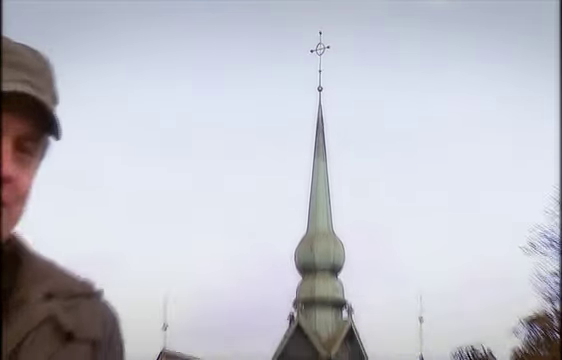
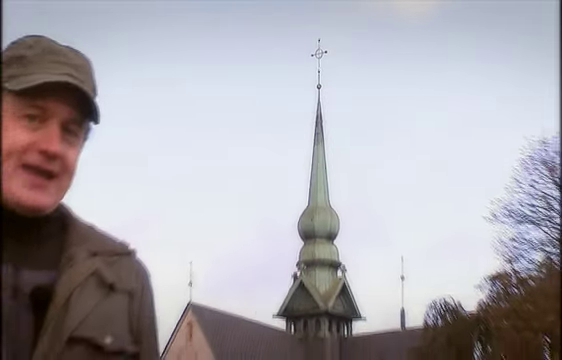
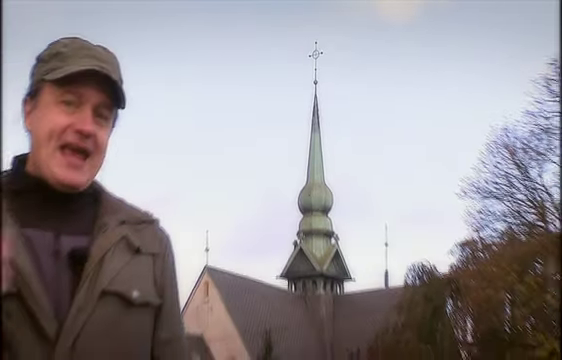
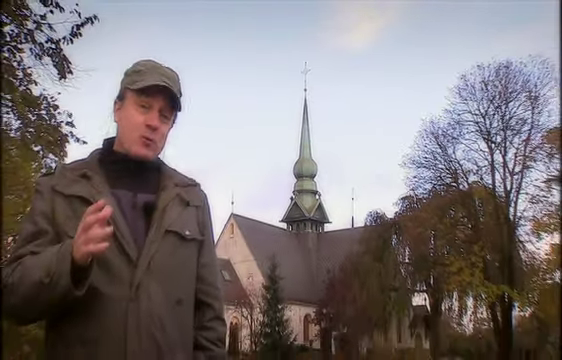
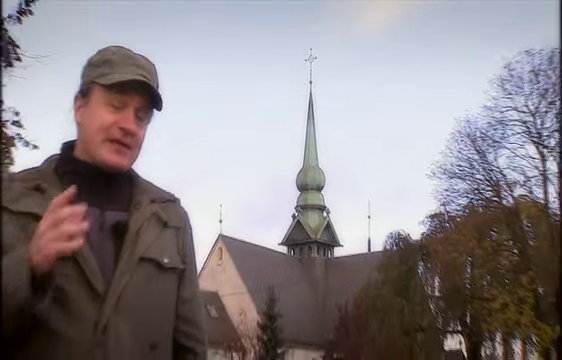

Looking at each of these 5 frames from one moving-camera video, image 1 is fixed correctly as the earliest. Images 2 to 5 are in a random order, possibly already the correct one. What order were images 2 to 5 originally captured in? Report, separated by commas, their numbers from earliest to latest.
2, 3, 5, 4
